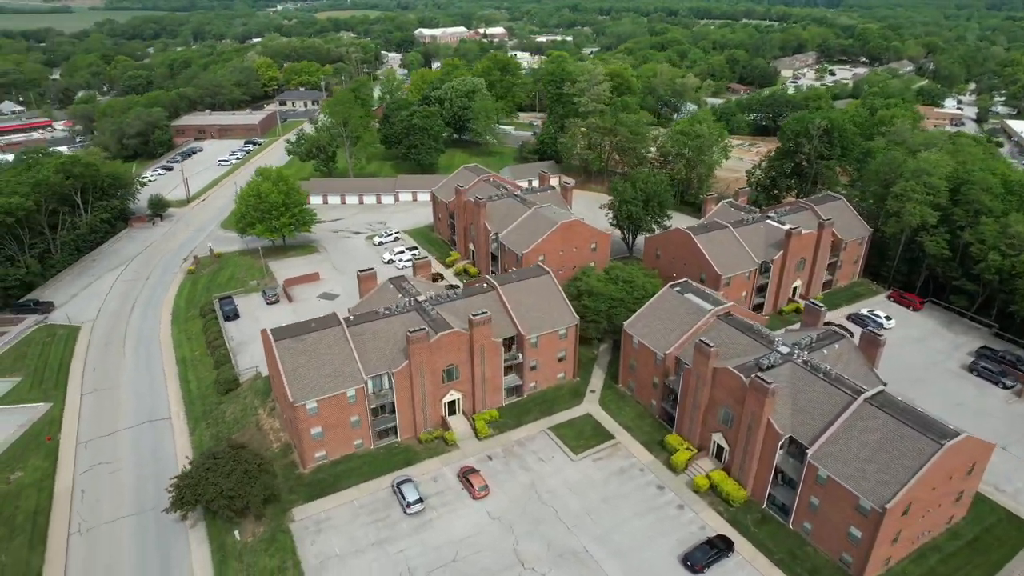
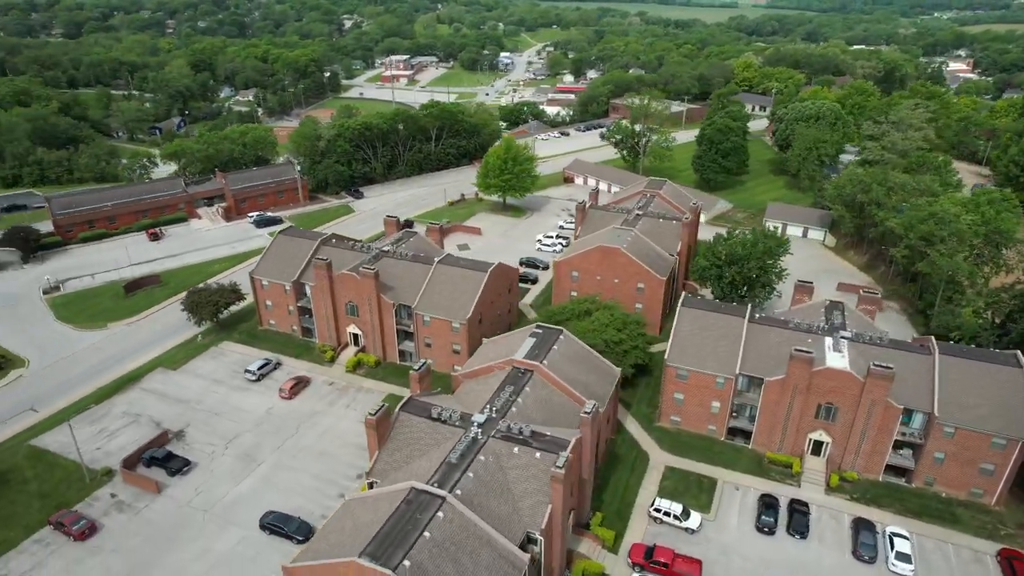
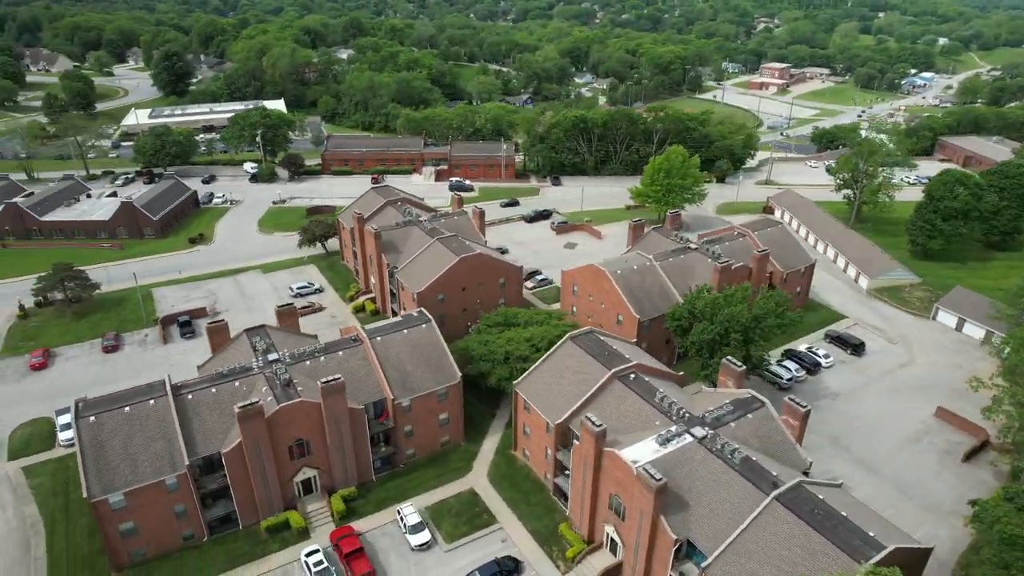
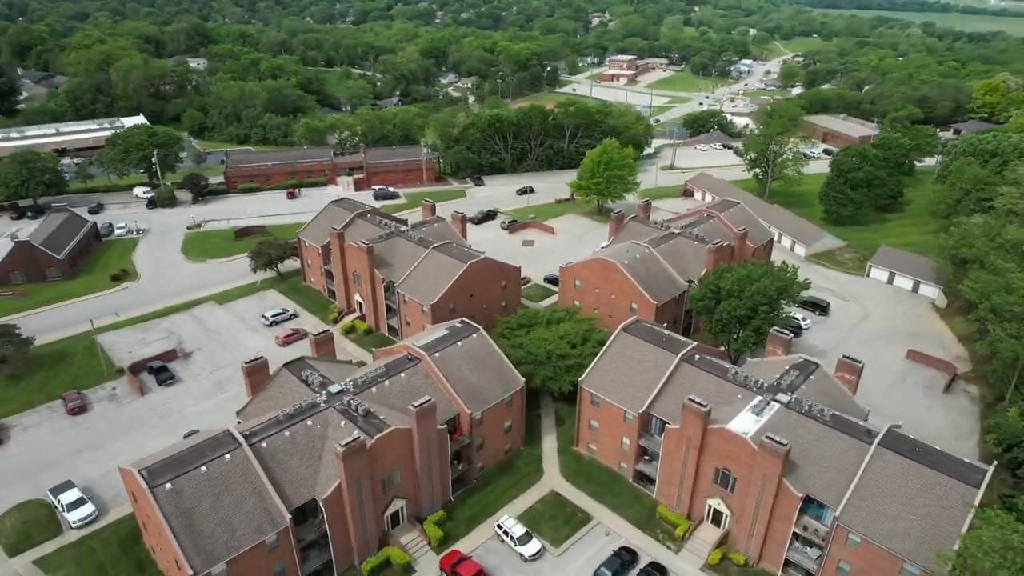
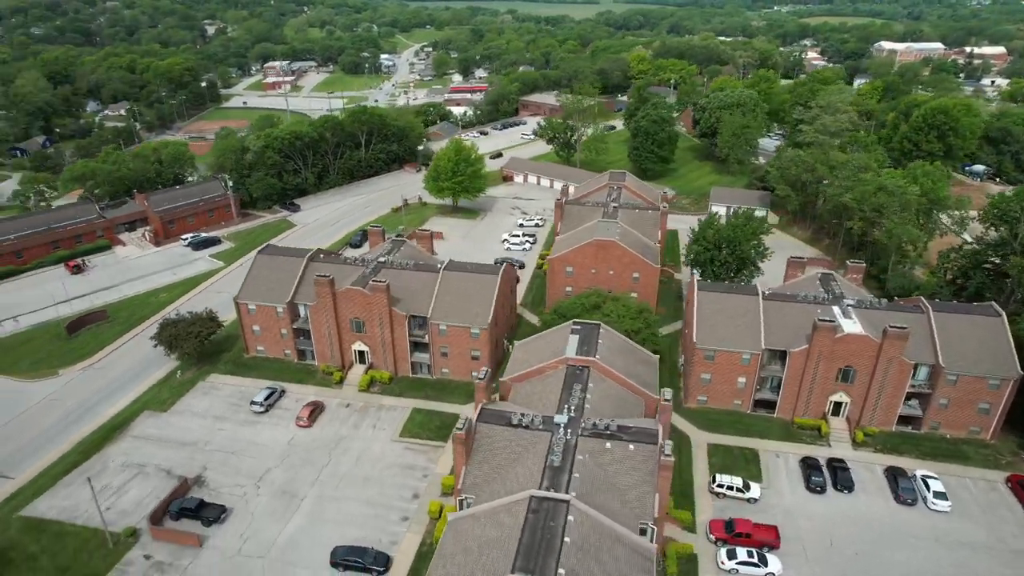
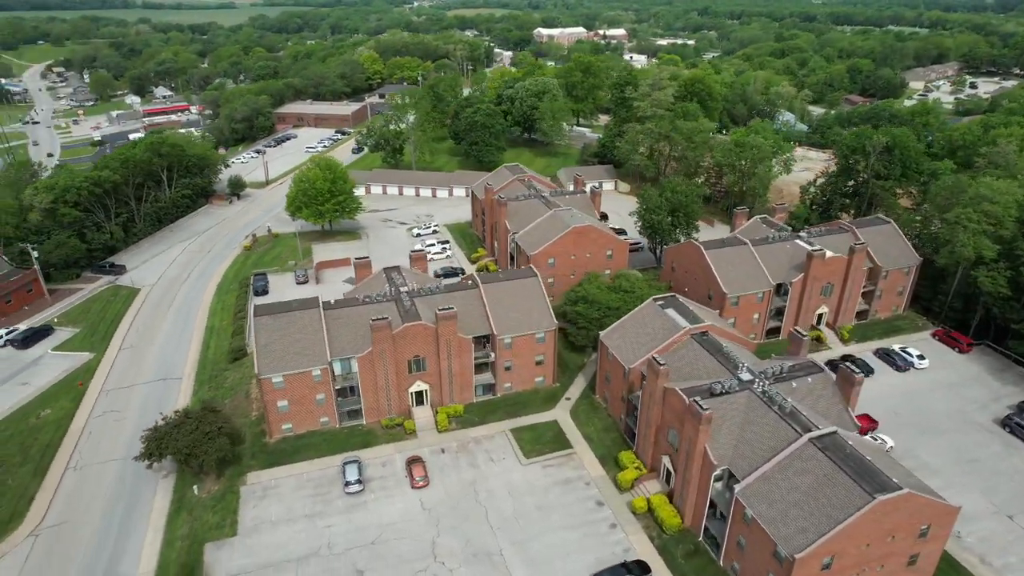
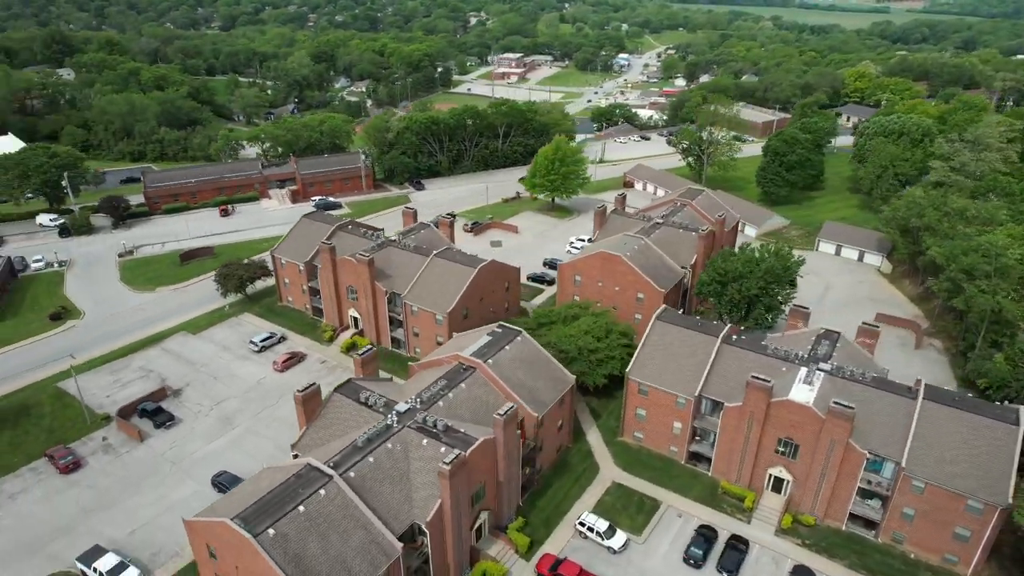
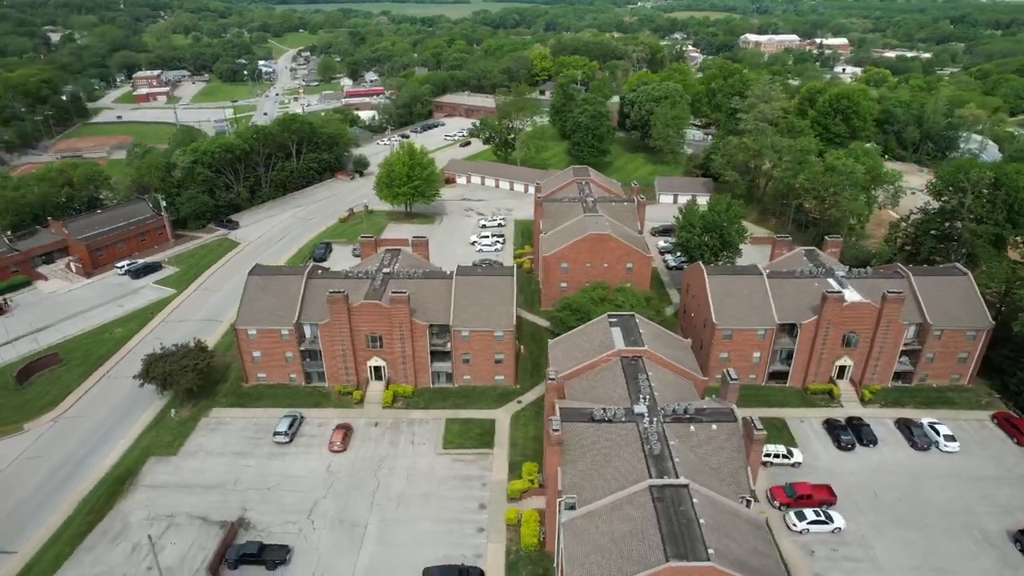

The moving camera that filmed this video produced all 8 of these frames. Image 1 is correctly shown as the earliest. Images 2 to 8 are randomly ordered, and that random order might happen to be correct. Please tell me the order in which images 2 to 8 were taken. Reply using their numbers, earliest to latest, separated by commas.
6, 8, 5, 2, 7, 4, 3
